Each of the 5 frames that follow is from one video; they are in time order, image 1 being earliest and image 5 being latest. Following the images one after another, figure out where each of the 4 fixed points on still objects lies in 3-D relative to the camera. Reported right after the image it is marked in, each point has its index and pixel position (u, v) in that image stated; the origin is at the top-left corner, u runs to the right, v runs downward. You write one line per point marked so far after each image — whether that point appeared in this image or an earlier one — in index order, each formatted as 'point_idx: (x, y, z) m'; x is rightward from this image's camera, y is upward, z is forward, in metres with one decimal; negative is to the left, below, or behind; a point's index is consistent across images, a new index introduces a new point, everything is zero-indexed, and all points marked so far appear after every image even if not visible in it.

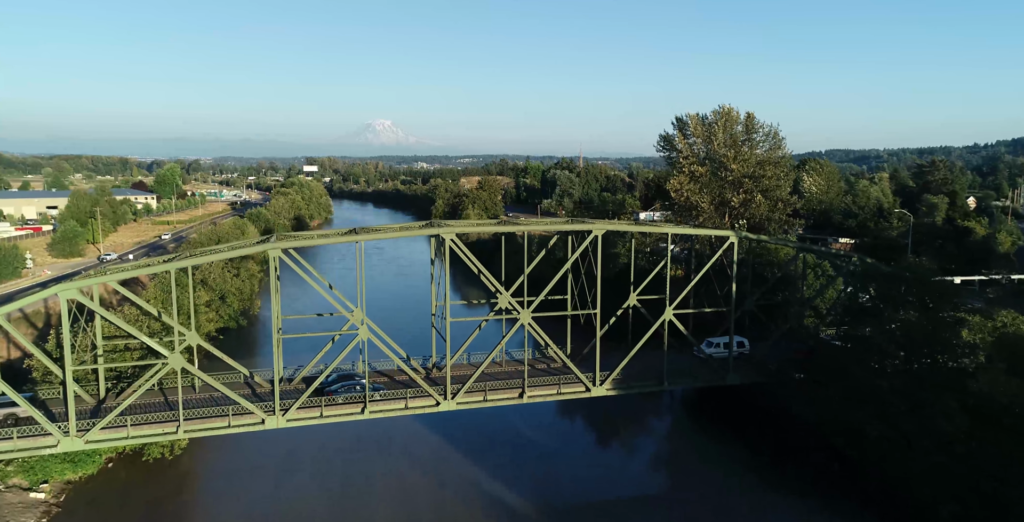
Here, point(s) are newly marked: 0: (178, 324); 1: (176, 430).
0: (-8.0, -1.6, +17.7) m
1: (-8.2, -4.1, +18.2) m
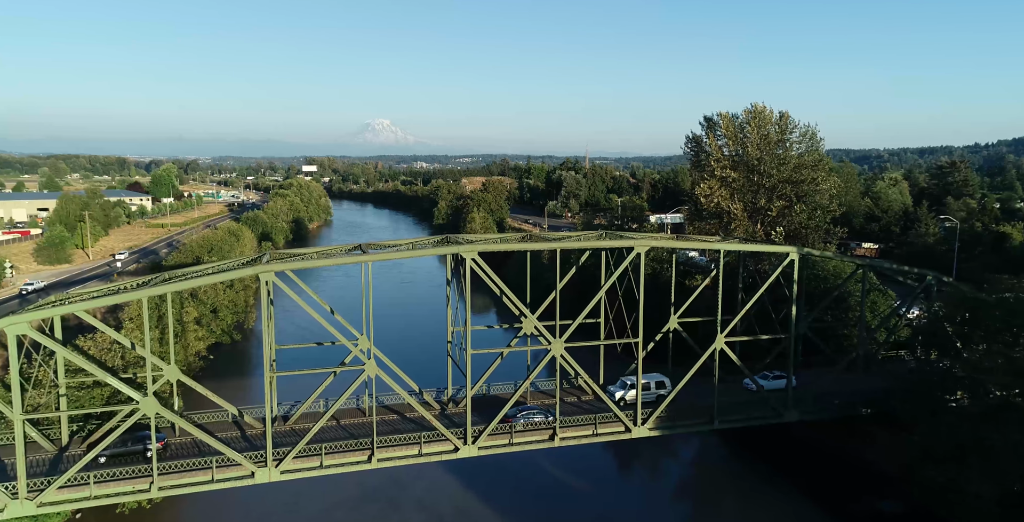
0: (-7.3, -2.1, +14.9) m
1: (-7.5, -4.7, +15.4) m
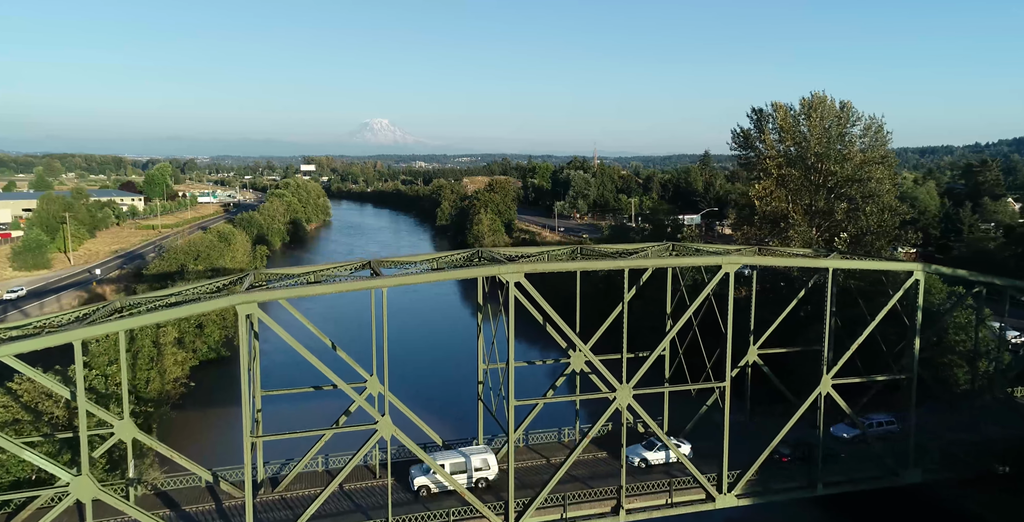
0: (-6.2, -2.5, +10.8) m
1: (-6.5, -5.1, +11.3) m
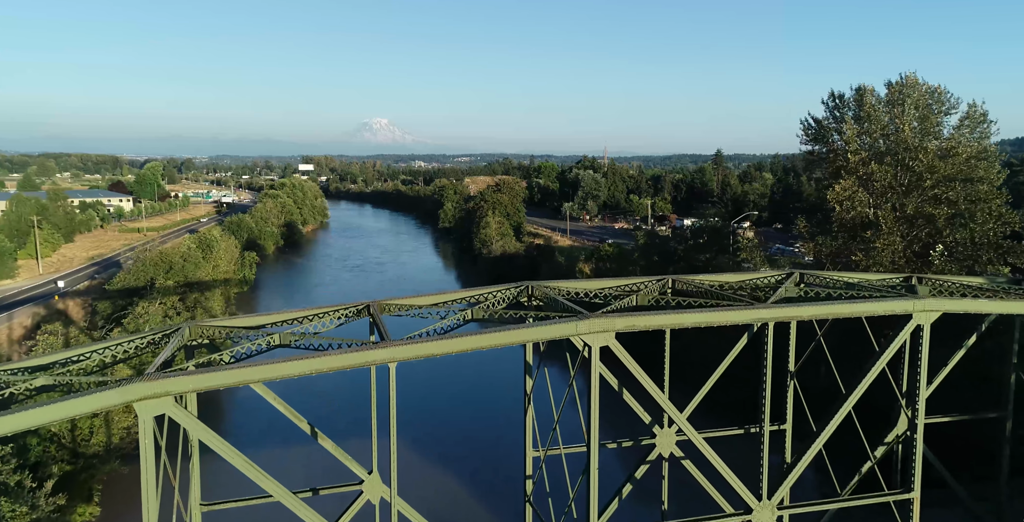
0: (-5.3, -3.1, +5.8) m
1: (-5.5, -5.7, +6.3) m
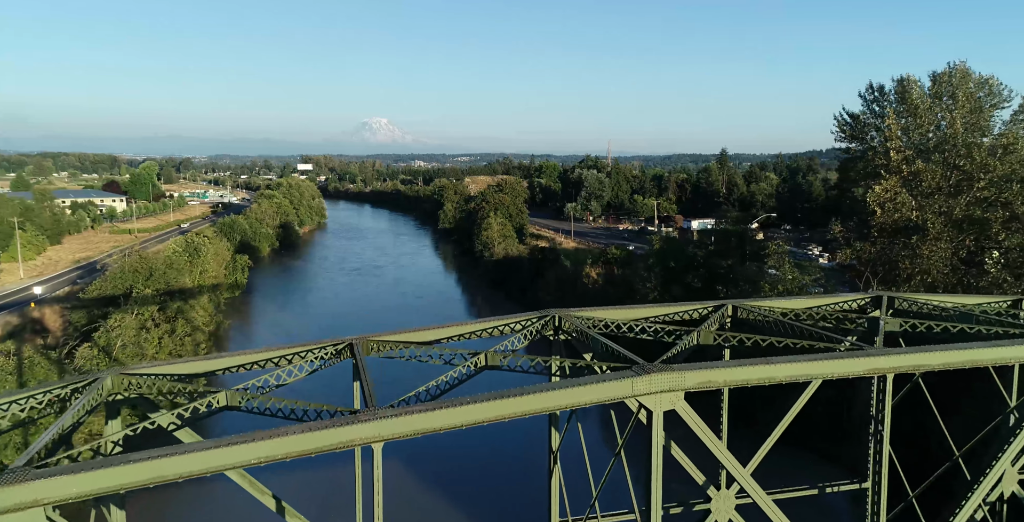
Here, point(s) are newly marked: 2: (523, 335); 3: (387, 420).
0: (-5.1, -3.4, +3.5) m
1: (-5.3, -5.9, +4.0) m
2: (+0.1, -0.8, +8.3) m
3: (-1.0, -1.2, +5.6) m
